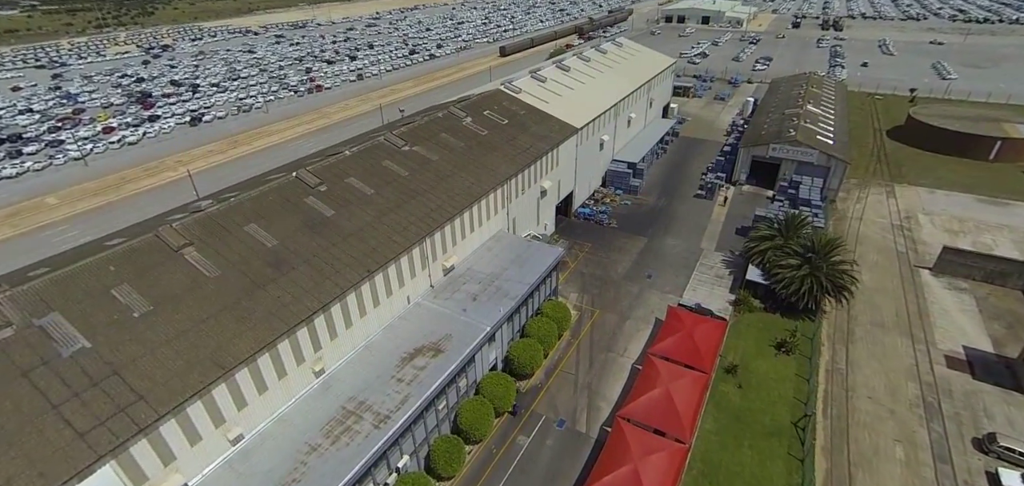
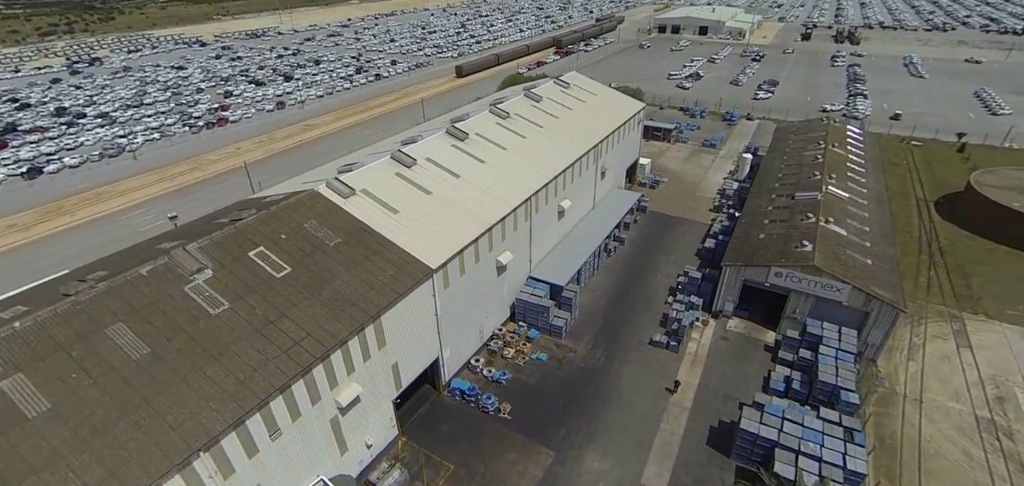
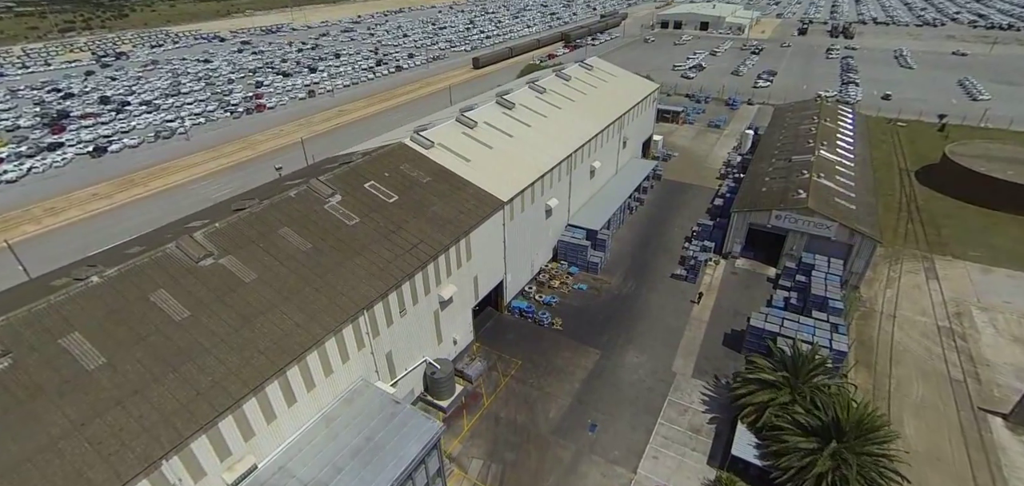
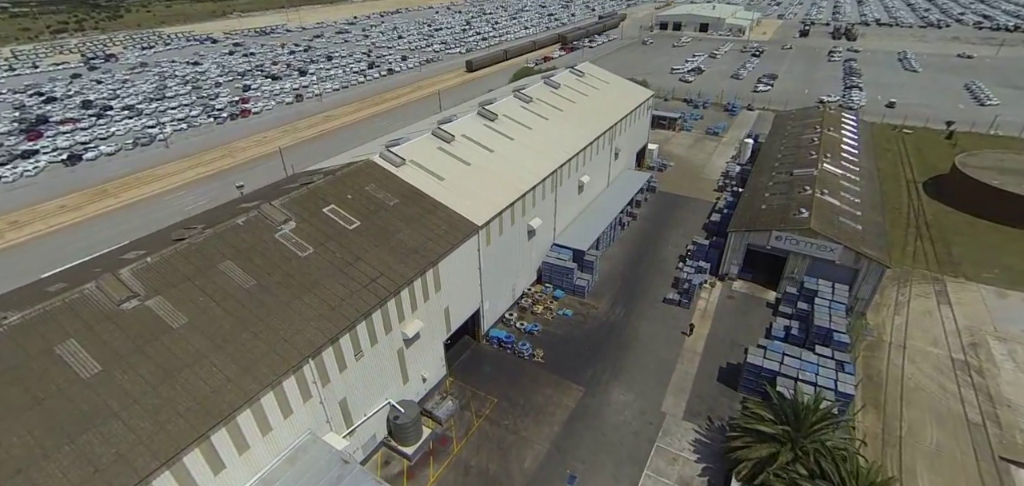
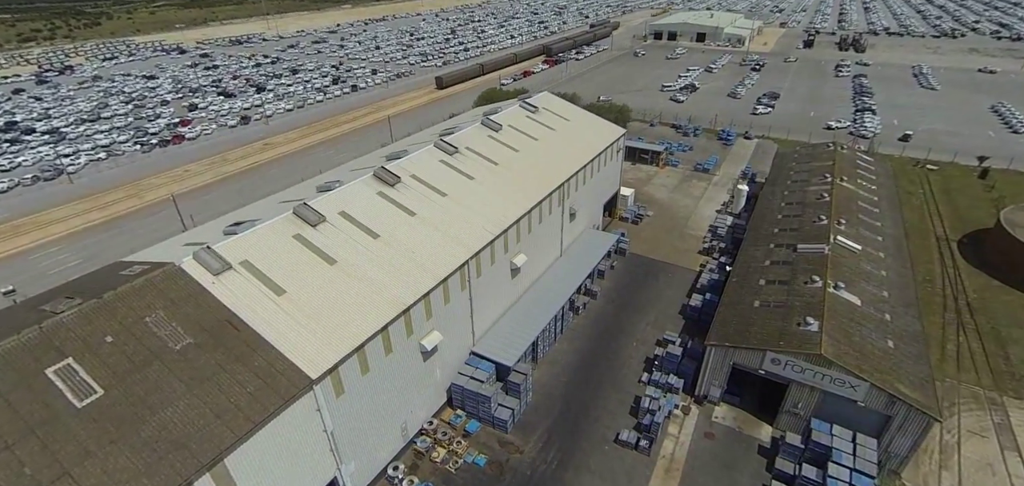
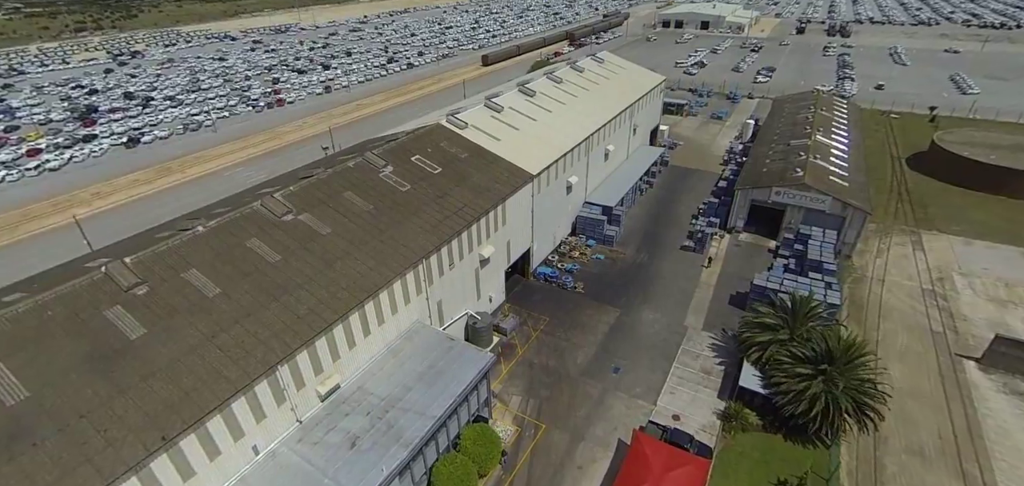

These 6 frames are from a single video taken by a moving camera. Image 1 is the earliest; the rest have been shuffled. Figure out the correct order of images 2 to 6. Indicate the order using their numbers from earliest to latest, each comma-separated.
6, 3, 4, 2, 5
